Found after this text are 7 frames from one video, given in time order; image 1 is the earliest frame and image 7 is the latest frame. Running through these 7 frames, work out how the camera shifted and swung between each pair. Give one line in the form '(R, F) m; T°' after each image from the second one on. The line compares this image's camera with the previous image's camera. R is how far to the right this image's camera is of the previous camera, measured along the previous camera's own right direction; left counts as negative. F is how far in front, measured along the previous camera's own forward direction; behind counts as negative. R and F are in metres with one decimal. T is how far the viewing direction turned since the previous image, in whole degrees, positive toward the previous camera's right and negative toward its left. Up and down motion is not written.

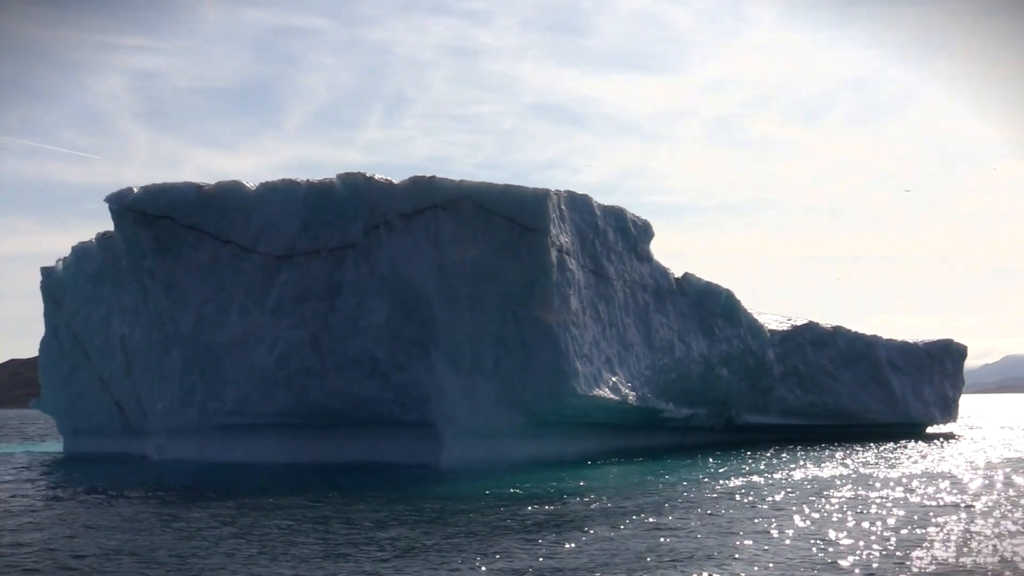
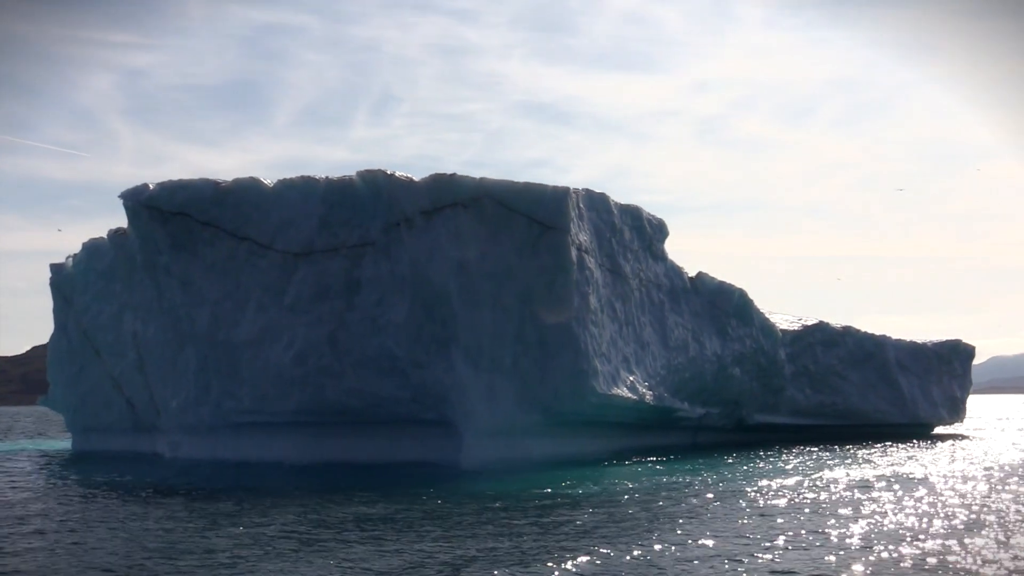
(-0.2, +0.1) m; 0°
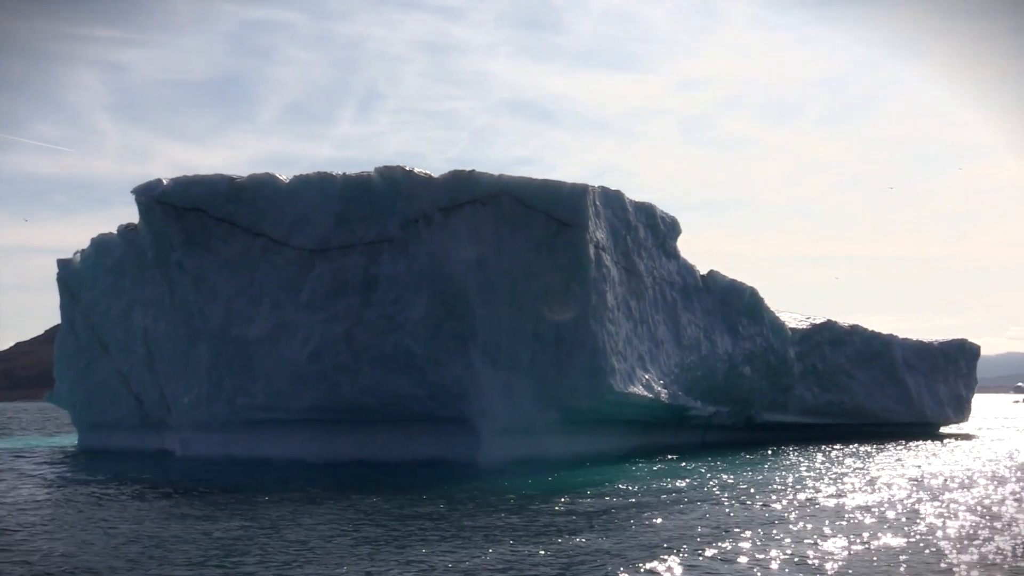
(-0.2, +0.1) m; 0°
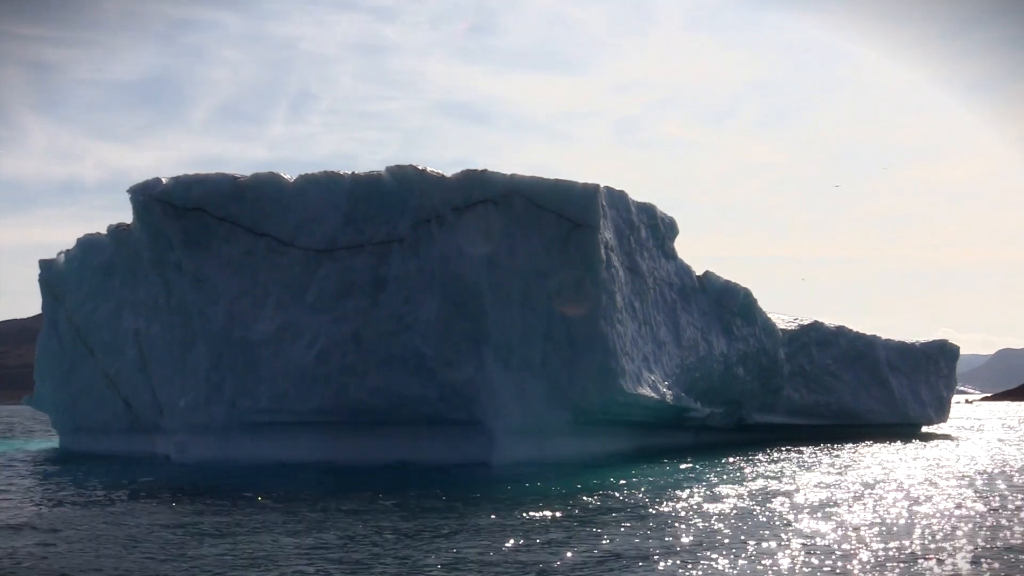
(-0.5, +0.1) m; +2°
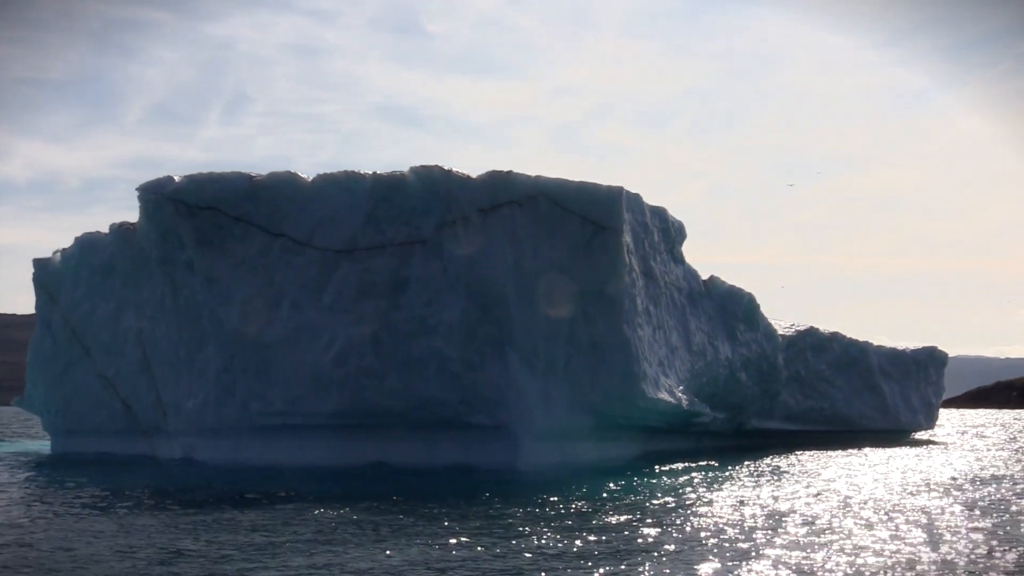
(-0.6, +0.1) m; +1°
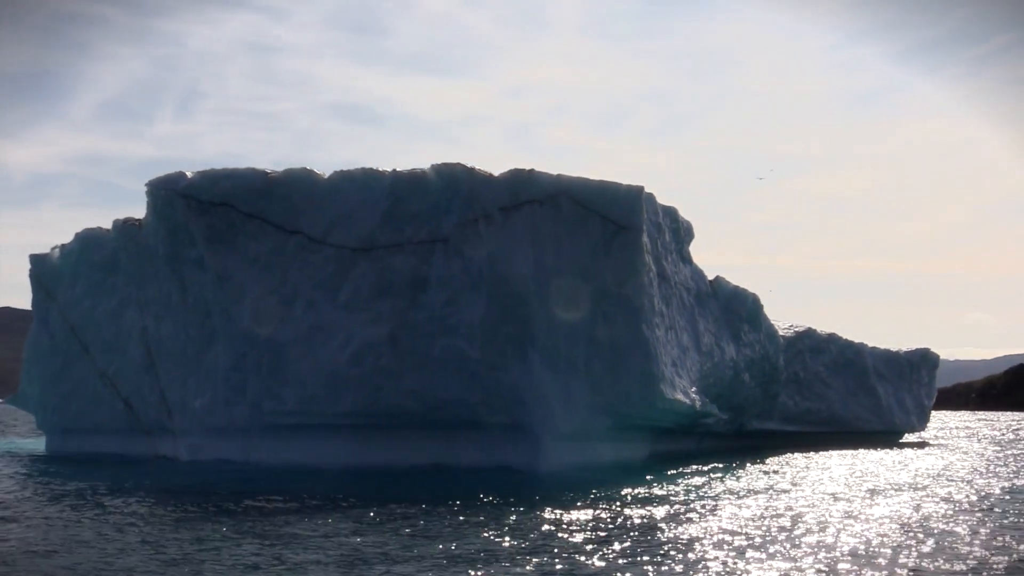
(-0.5, +0.1) m; +1°
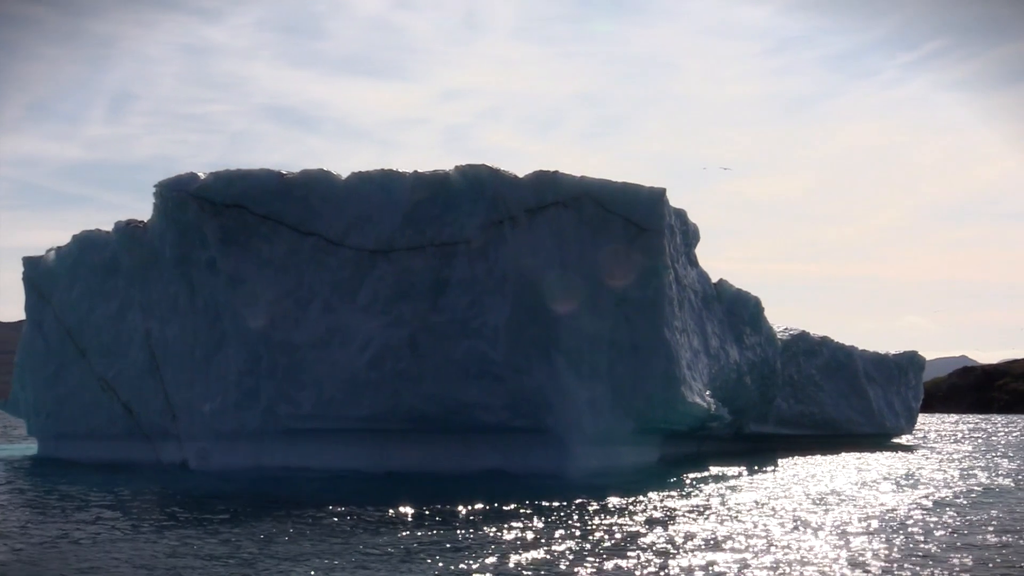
(-0.6, +0.1) m; +1°
